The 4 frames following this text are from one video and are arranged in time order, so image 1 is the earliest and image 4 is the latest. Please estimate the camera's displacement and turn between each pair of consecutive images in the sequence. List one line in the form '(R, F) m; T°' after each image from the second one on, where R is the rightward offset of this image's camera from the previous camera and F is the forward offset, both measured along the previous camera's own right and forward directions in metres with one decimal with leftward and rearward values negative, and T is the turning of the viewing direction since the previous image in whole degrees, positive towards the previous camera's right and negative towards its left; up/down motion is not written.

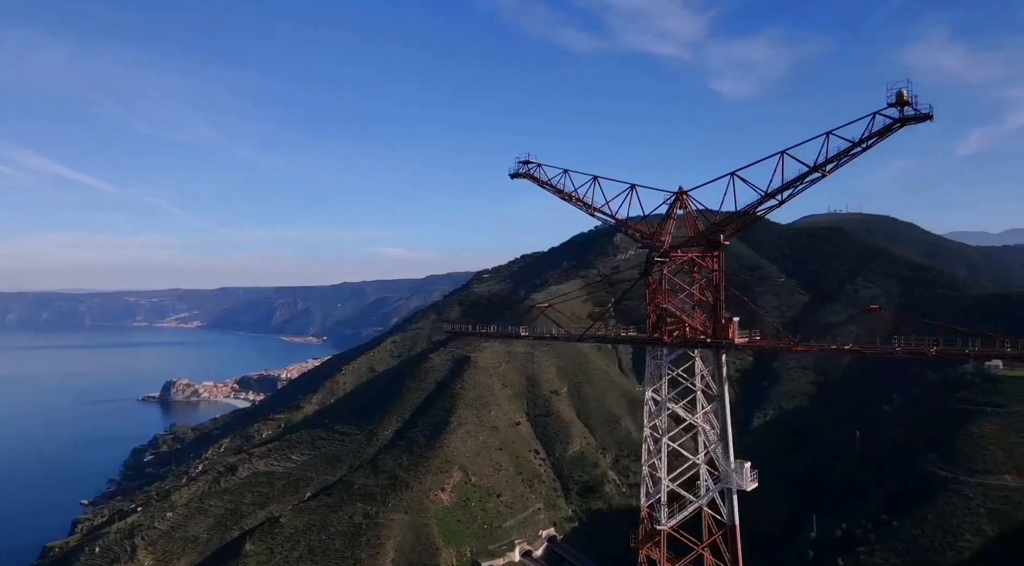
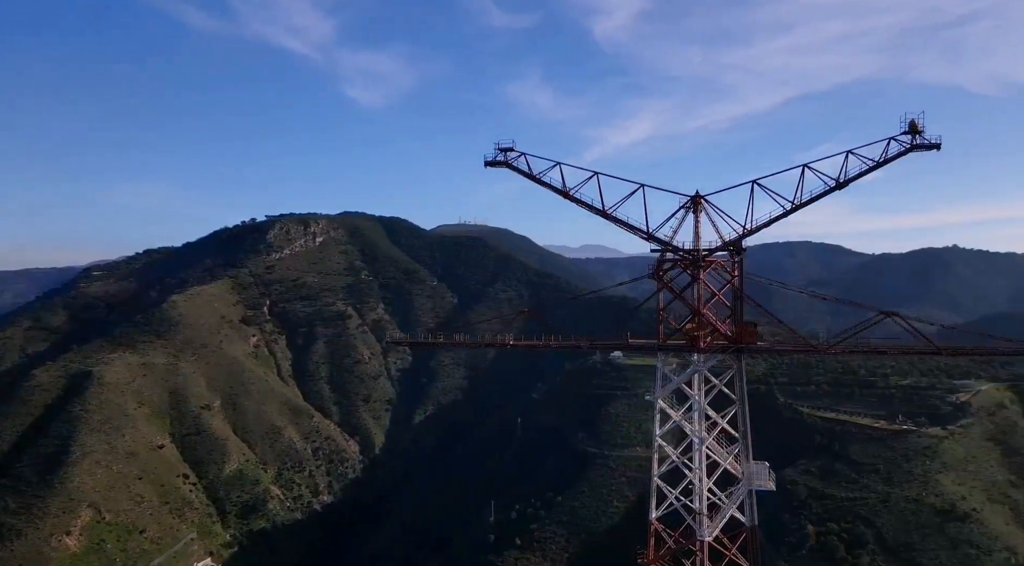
(-15.3, +7.1) m; +35°
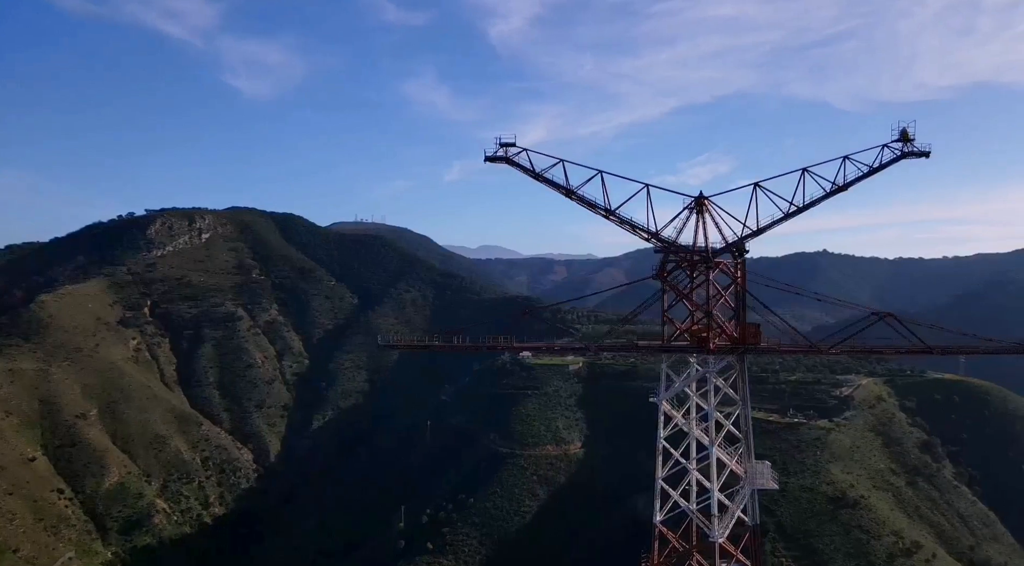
(-3.5, +1.6) m; +9°
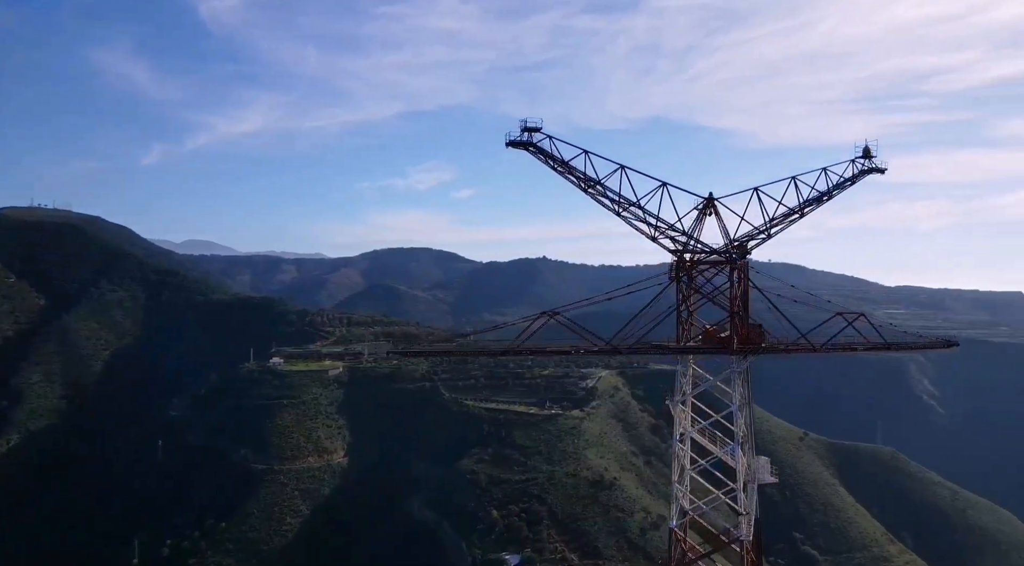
(-12.7, +5.0) m; +28°
